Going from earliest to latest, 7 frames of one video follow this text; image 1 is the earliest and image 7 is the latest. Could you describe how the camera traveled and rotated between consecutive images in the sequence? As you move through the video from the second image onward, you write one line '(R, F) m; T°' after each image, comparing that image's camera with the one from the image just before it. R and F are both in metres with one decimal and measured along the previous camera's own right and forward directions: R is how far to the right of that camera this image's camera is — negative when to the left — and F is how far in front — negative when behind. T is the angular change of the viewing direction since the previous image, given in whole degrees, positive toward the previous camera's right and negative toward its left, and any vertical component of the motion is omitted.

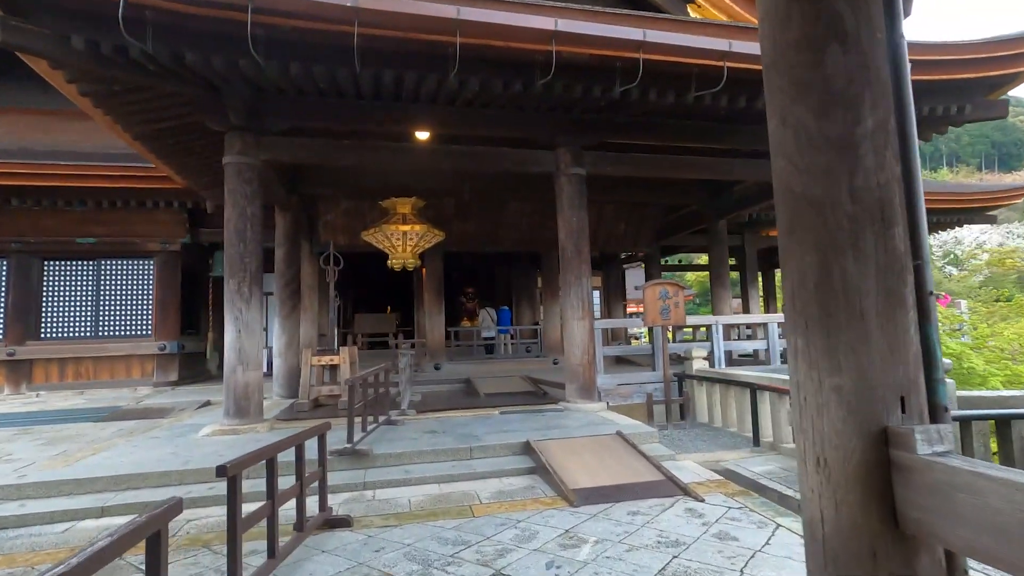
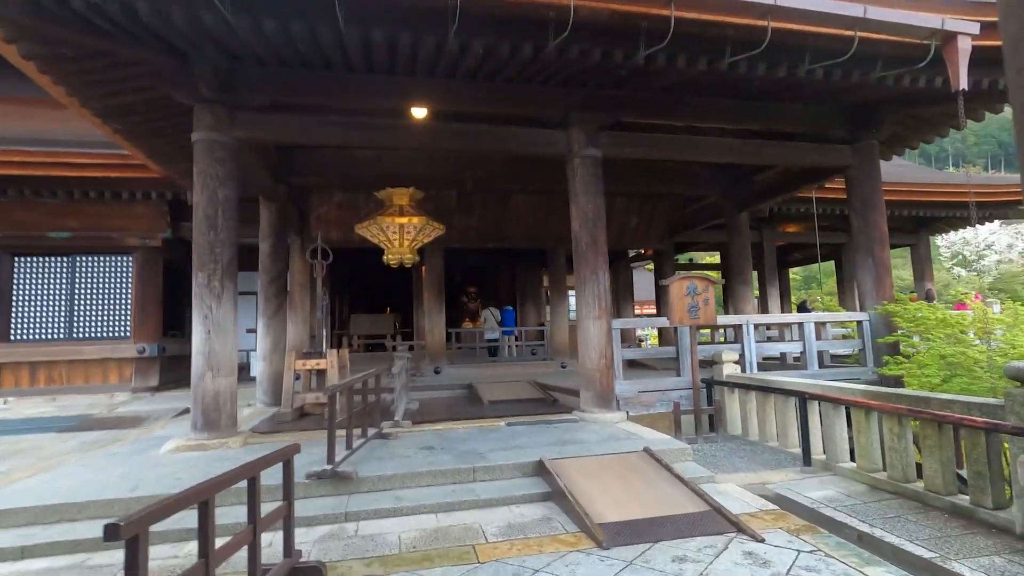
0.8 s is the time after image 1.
(-0.1, +0.7) m; 0°
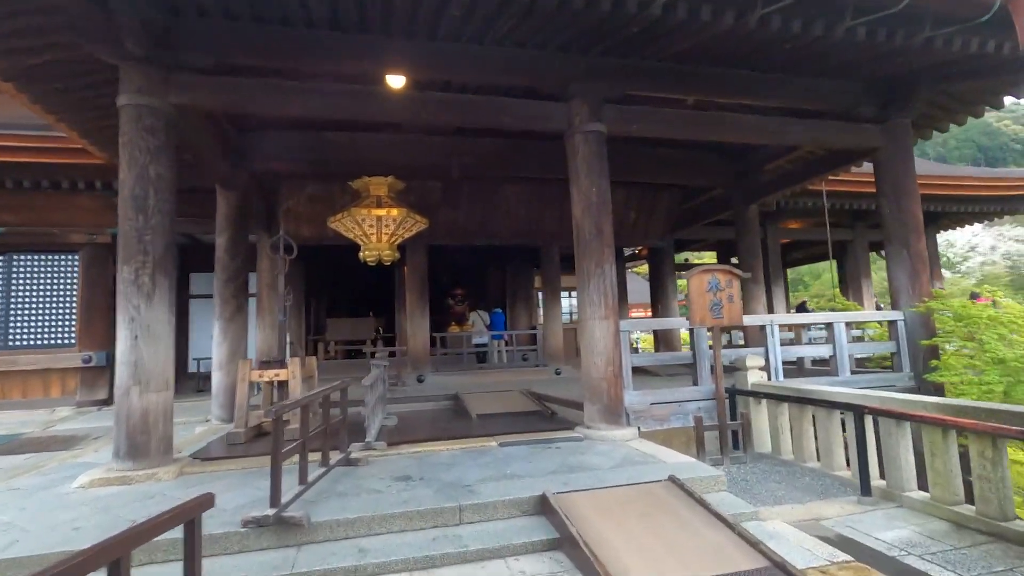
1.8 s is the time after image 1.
(0.0, +0.8) m; +1°
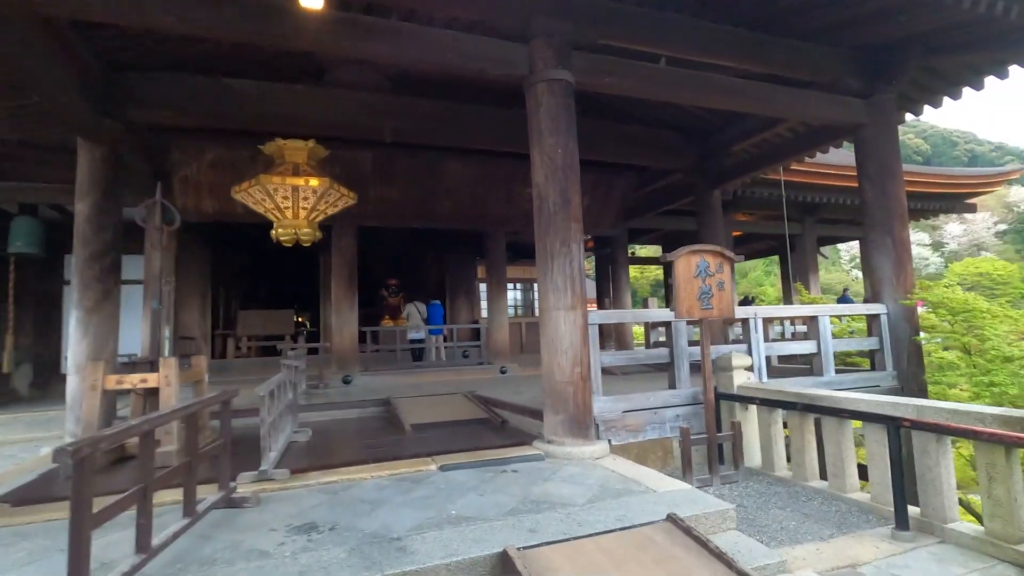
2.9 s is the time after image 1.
(-0.1, +1.0) m; +7°
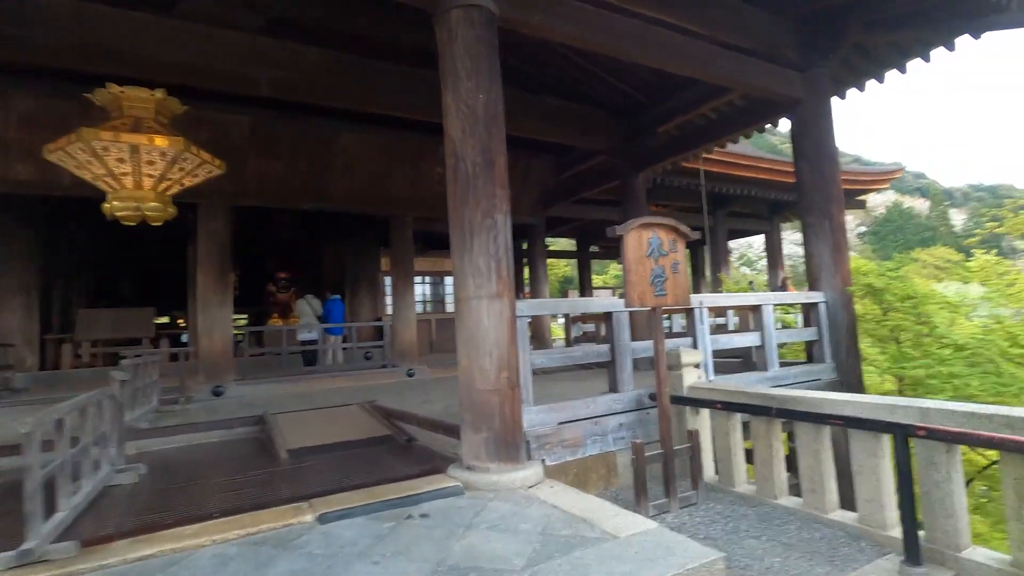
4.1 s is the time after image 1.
(0.0, +0.9) m; +10°
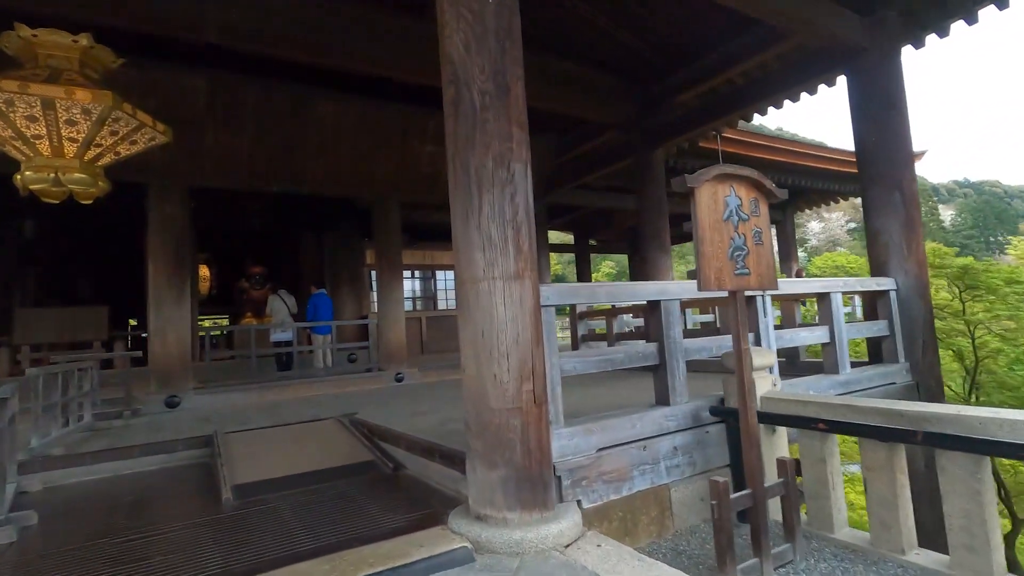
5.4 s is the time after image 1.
(-0.2, +0.9) m; +1°
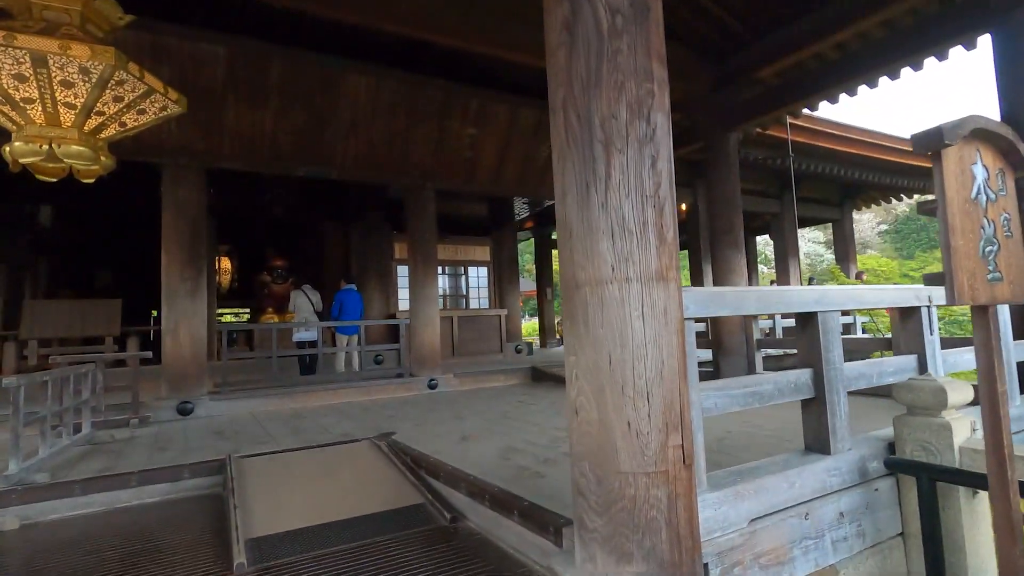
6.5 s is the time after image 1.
(-0.4, +0.7) m; -2°
